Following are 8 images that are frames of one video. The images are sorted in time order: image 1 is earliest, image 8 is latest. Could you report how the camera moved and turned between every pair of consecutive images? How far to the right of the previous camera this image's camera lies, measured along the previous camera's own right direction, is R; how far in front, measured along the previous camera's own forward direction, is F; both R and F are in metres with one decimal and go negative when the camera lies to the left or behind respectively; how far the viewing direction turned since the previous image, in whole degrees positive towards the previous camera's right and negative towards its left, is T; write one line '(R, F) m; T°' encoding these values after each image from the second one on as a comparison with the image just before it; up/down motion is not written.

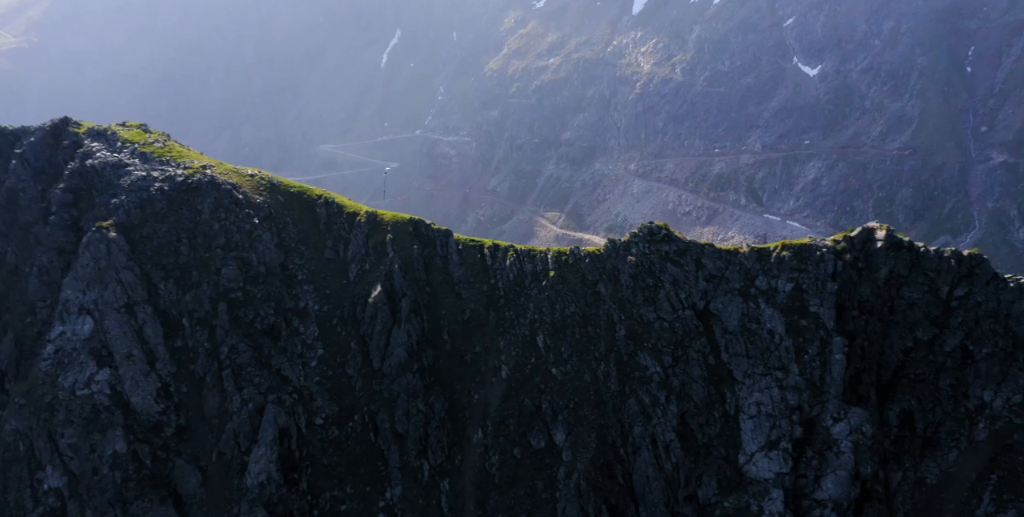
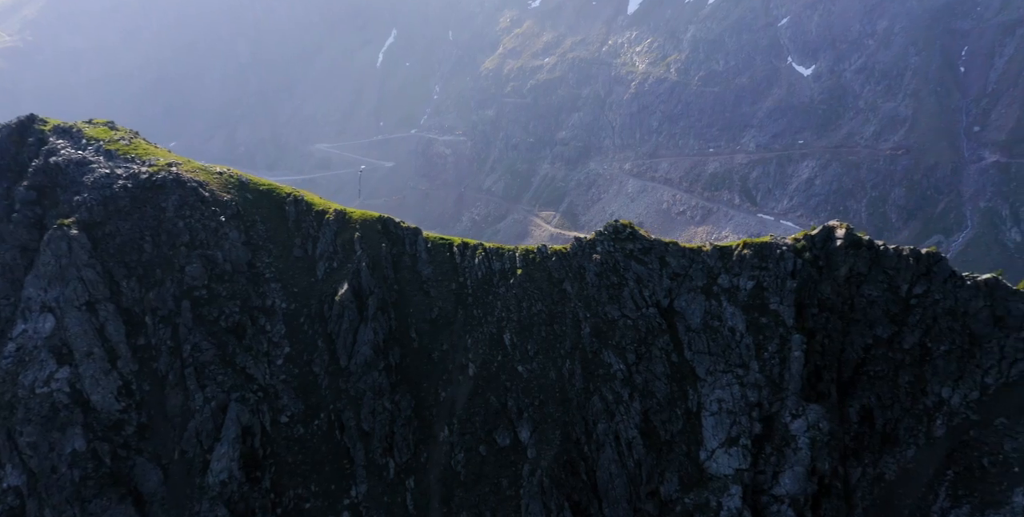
(+4.1, -0.3) m; +1°
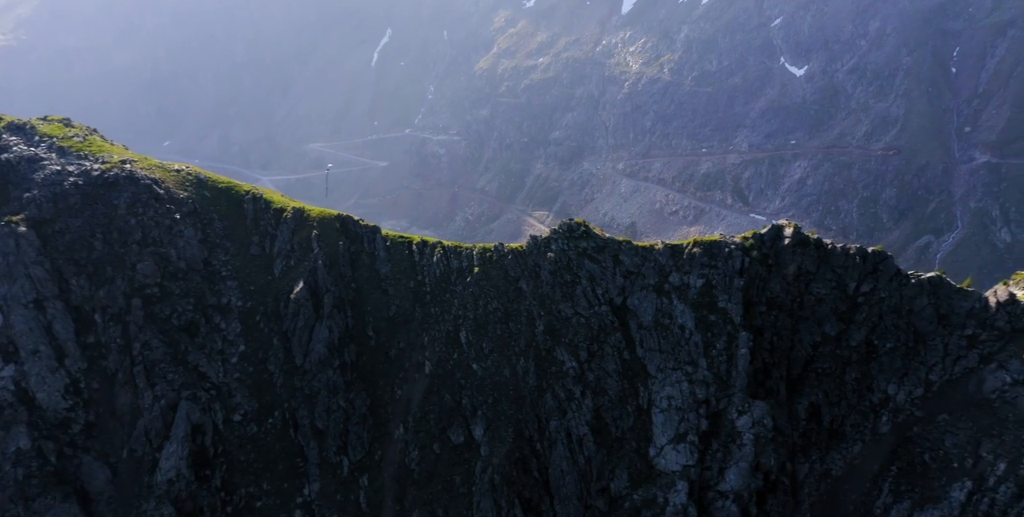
(+5.3, -0.4) m; +1°
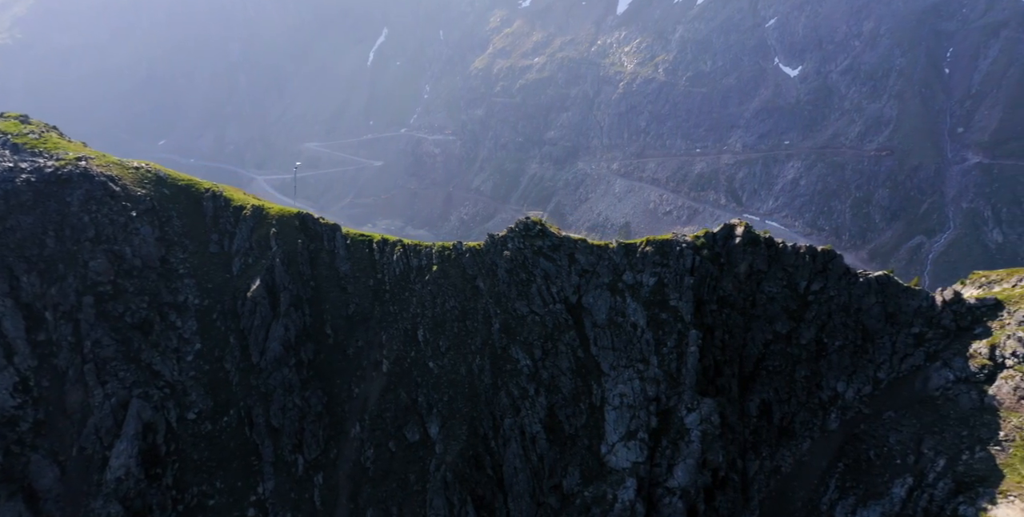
(+5.4, -0.4) m; +1°
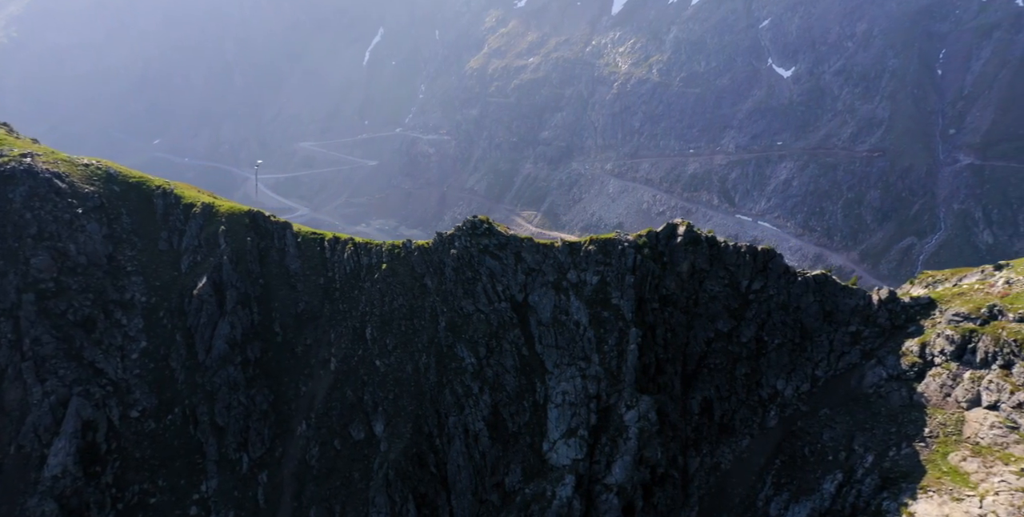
(+6.5, -0.5) m; +1°
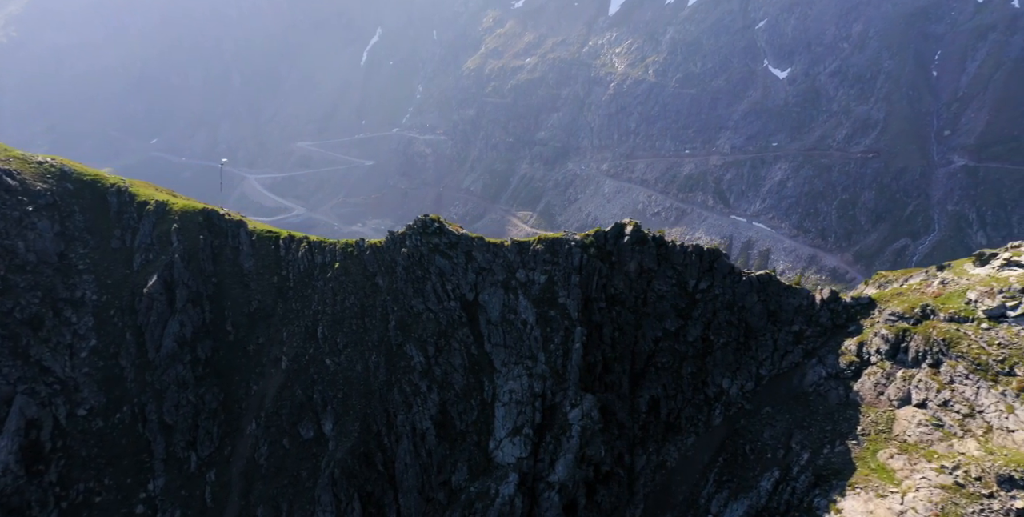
(+6.4, -0.4) m; +1°
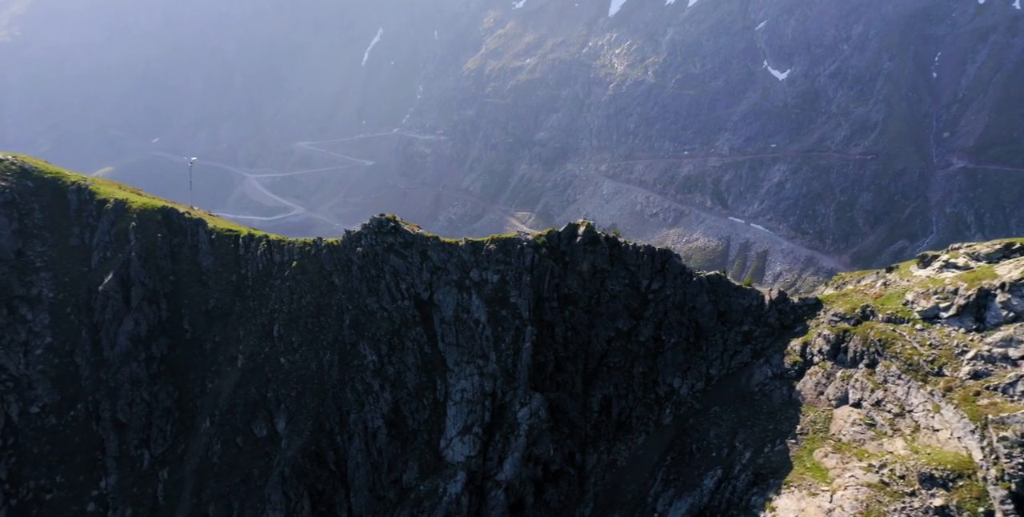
(+6.3, -0.5) m; 0°
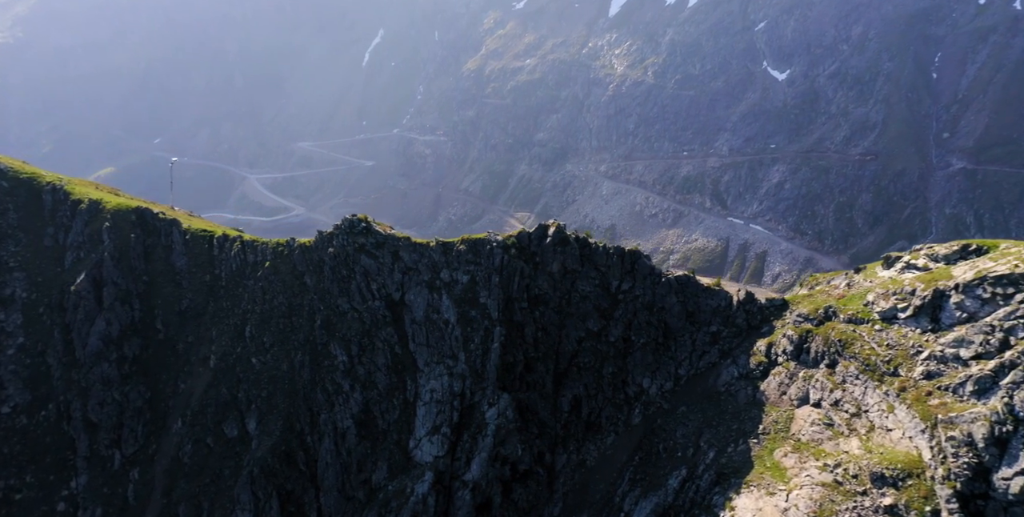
(+4.2, -0.3) m; 0°
